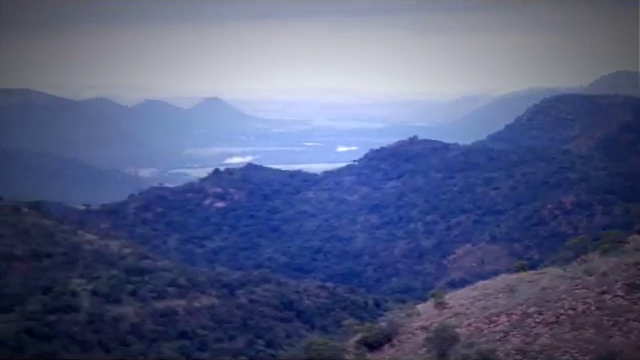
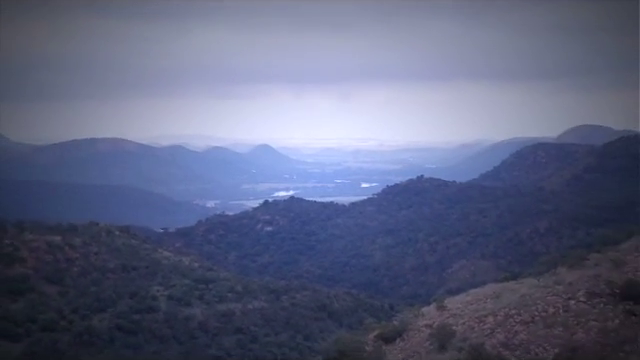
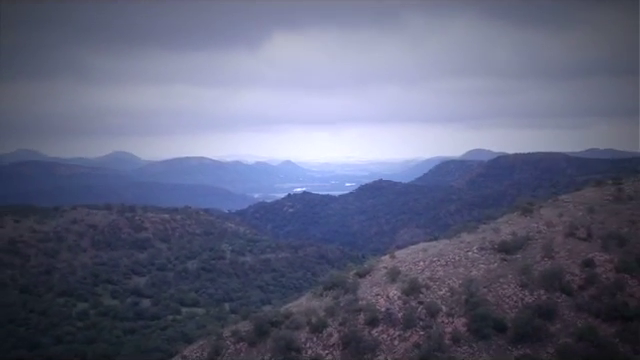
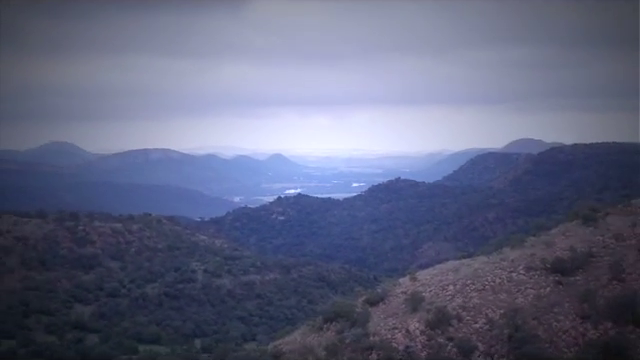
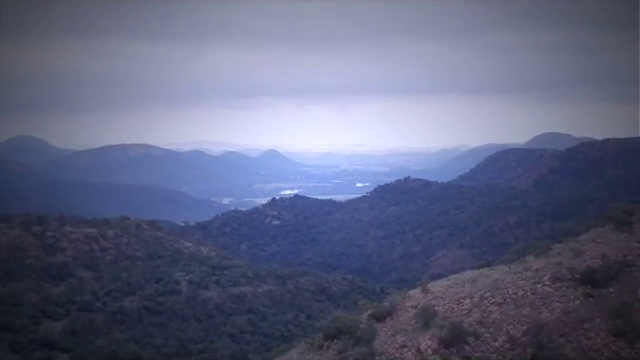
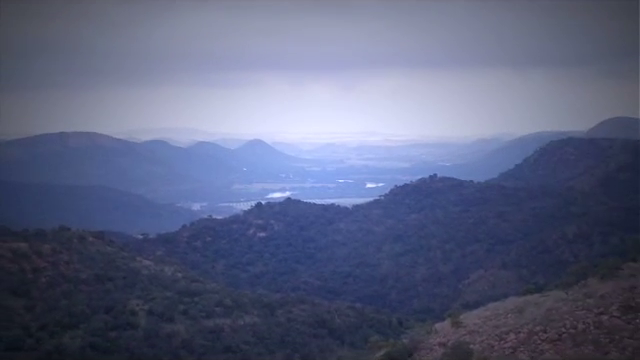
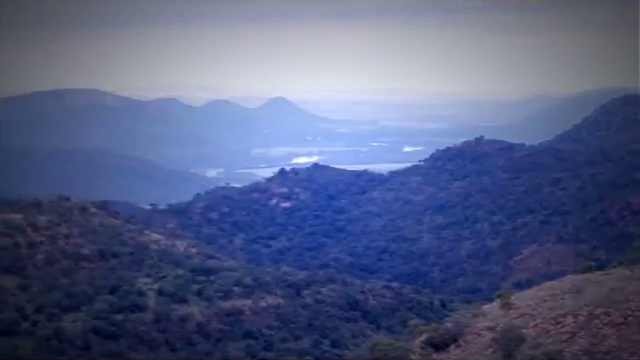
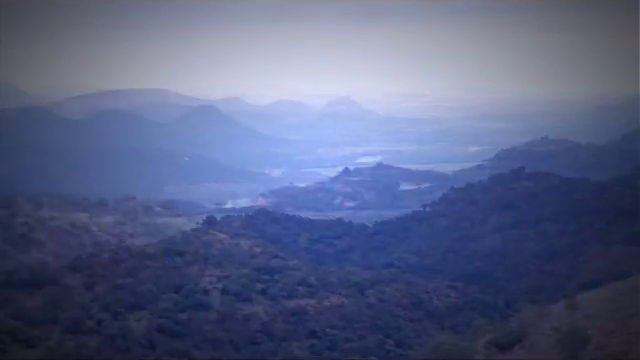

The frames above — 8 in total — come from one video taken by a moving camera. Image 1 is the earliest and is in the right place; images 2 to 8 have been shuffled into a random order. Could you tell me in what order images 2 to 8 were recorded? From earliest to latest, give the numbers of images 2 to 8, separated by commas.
7, 8, 6, 2, 5, 4, 3
